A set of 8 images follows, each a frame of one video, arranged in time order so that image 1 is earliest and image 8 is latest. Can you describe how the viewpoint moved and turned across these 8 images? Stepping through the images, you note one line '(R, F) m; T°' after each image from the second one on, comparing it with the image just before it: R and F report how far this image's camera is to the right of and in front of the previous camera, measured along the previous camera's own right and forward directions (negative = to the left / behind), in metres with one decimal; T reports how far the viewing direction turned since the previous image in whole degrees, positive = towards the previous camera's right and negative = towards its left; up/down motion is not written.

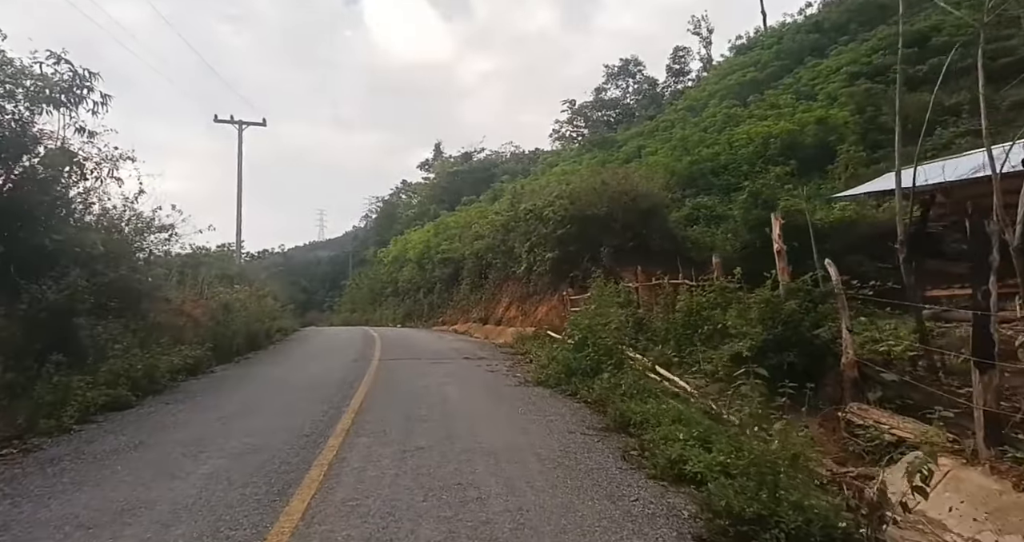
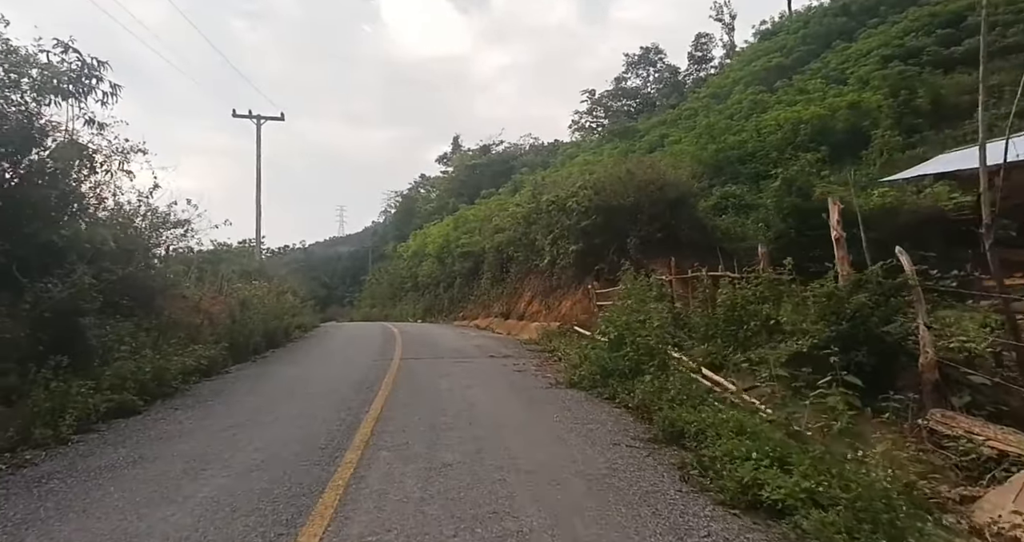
(-0.2, +0.7) m; -2°
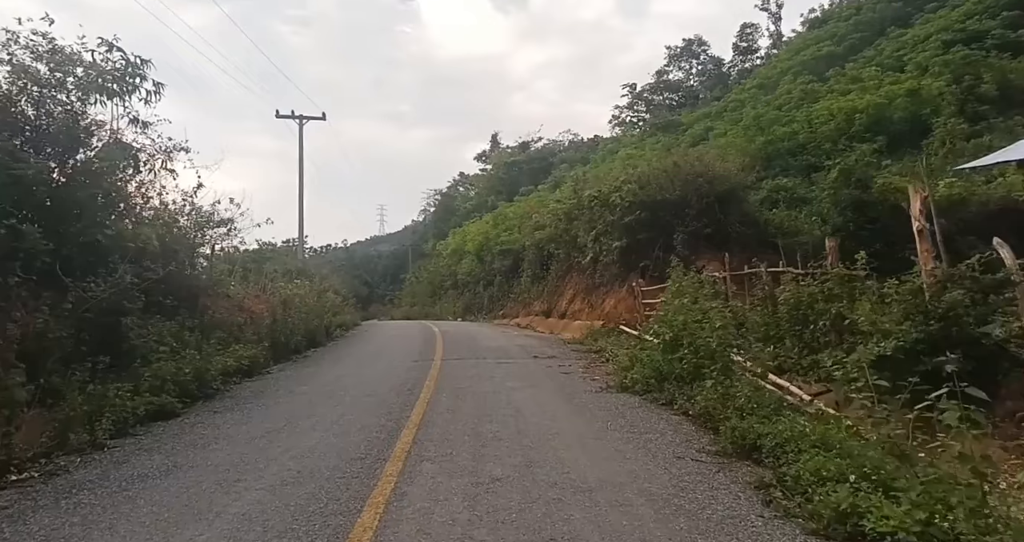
(-0.1, +0.5) m; -3°
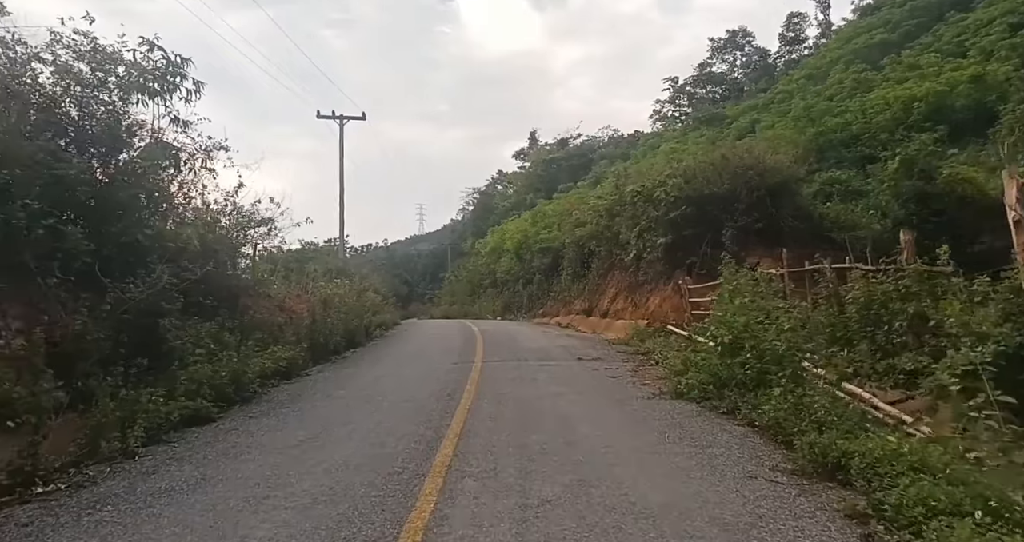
(-0.1, +0.5) m; -3°
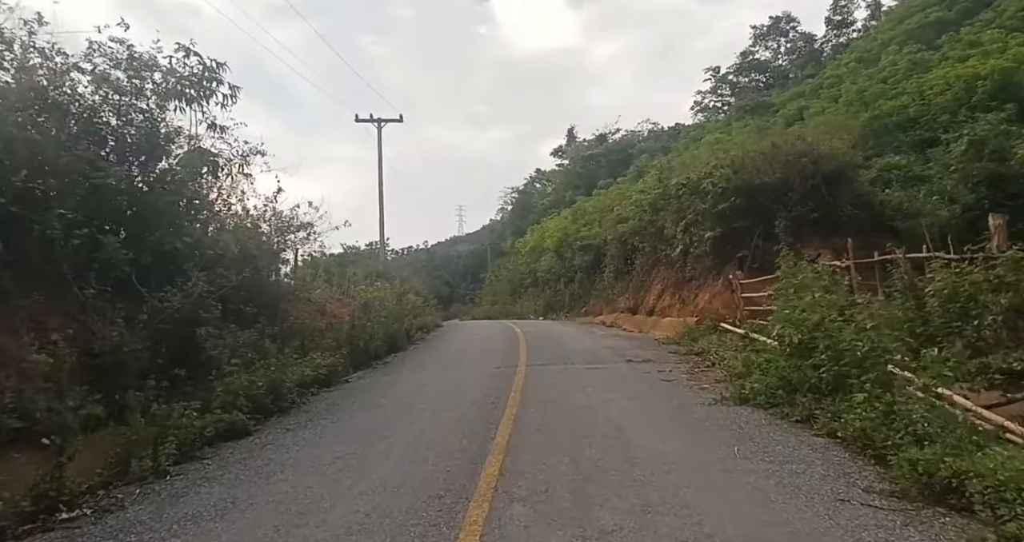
(-0.1, +0.5) m; -4°
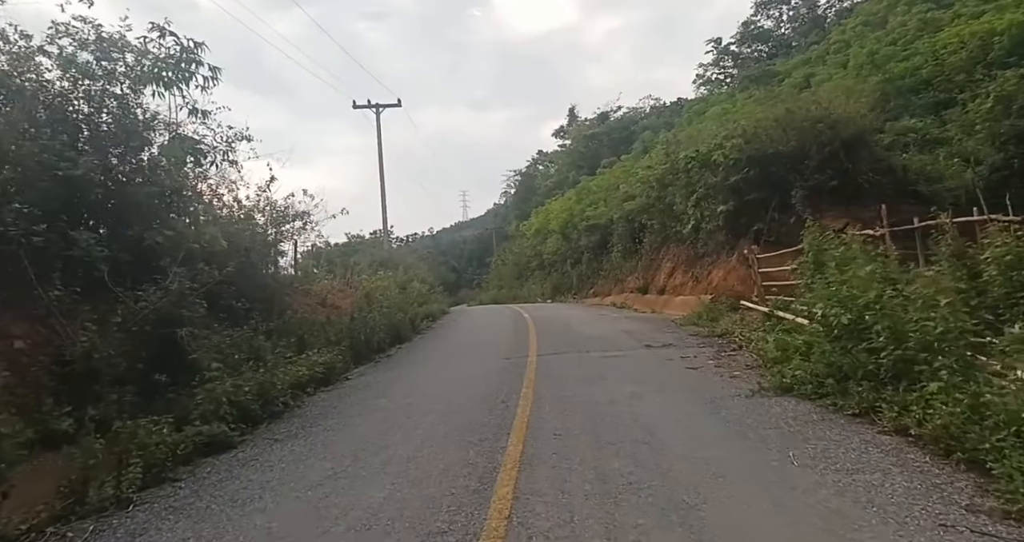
(0.0, +0.8) m; -1°
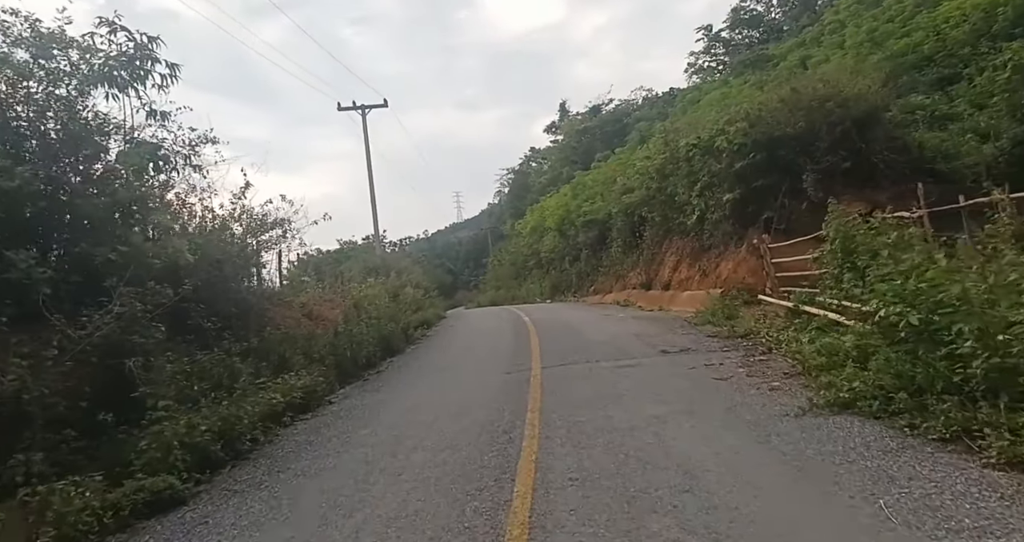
(0.0, +1.1) m; 0°
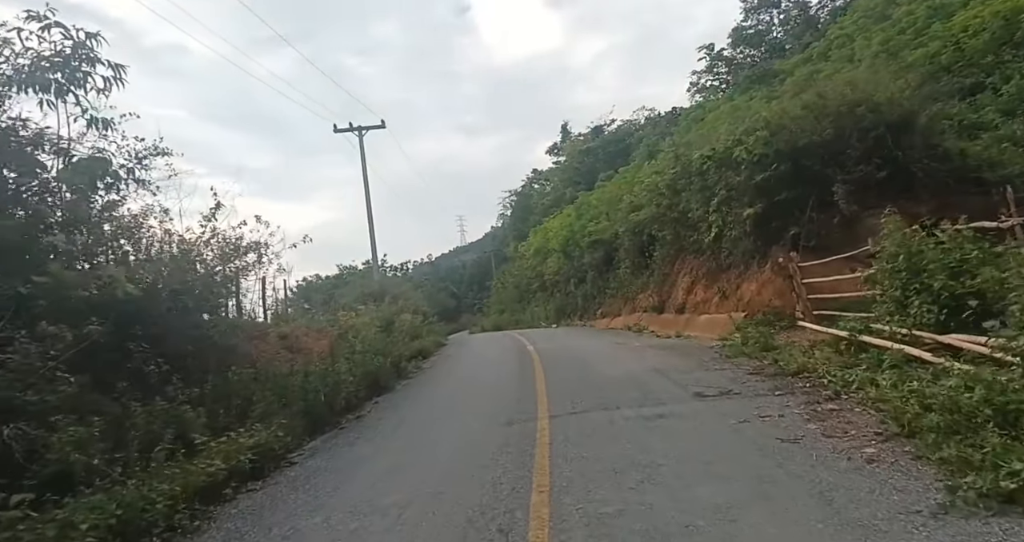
(0.0, +1.7) m; 0°
